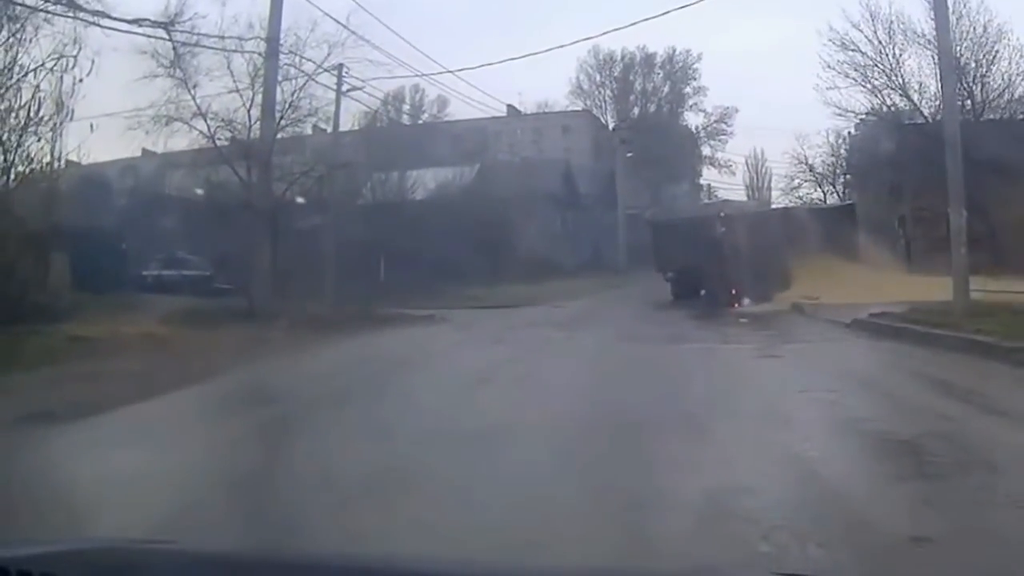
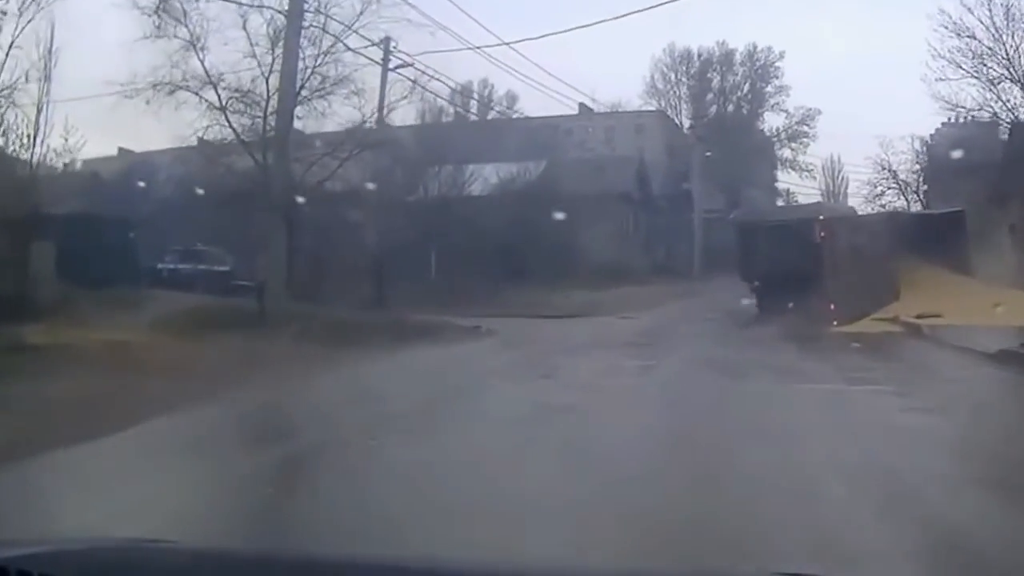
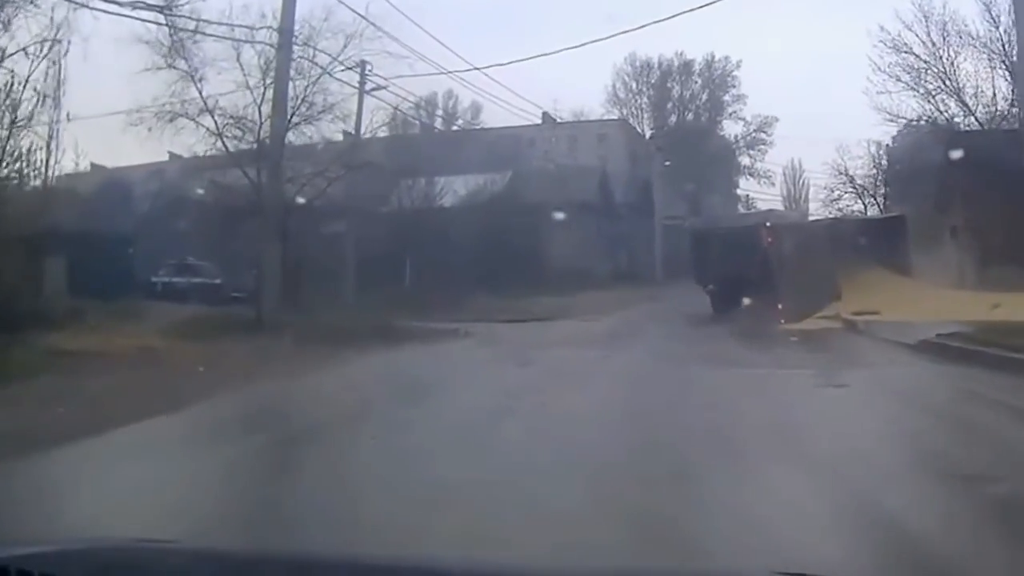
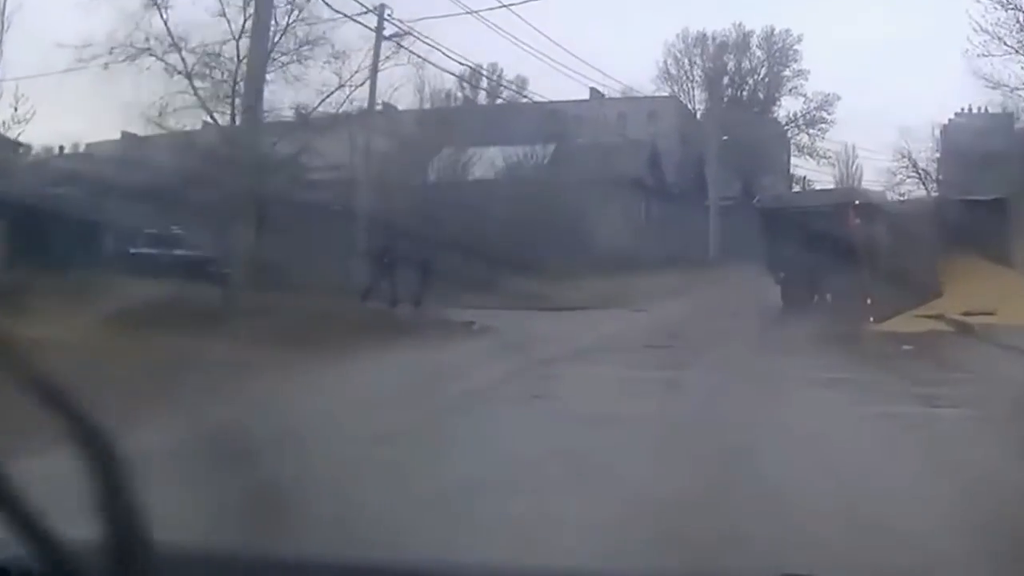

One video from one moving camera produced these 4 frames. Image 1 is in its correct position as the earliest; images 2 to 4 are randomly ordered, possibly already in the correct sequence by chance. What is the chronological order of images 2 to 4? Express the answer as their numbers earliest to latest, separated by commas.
3, 2, 4
